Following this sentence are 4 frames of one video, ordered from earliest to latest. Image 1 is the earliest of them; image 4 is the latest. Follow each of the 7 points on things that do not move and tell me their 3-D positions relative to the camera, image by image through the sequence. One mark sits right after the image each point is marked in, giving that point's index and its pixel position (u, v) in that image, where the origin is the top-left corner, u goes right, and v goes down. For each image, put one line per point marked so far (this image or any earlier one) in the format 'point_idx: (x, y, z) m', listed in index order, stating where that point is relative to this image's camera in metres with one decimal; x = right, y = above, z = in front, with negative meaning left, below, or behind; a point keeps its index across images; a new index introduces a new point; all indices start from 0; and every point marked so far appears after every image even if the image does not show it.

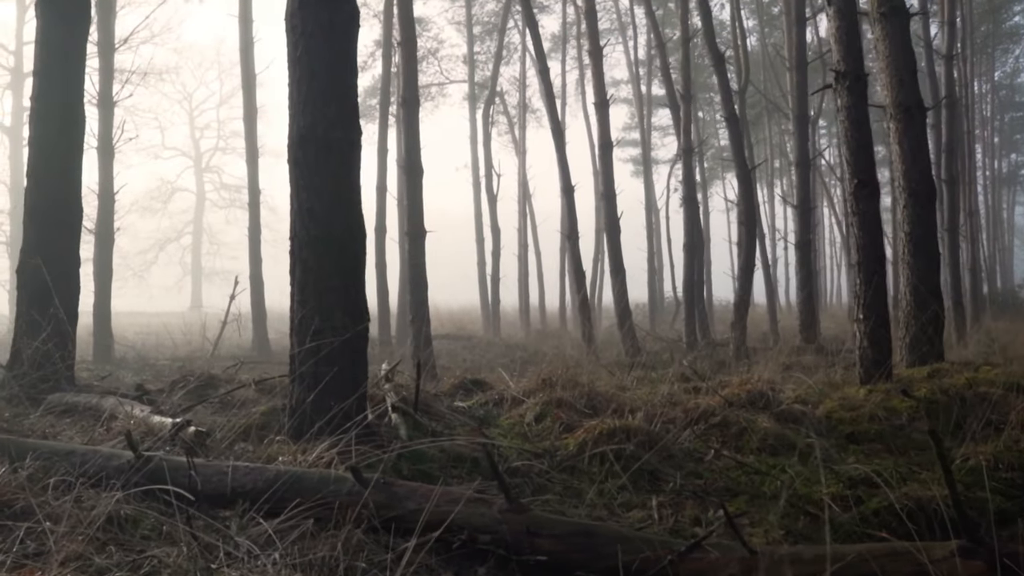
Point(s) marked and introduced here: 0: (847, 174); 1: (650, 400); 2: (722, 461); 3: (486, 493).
0: (+3.1, +1.0, +7.8) m
1: (+1.1, -0.9, +6.8) m
2: (+1.4, -1.1, +5.6) m
3: (-0.1, -1.0, +4.1) m
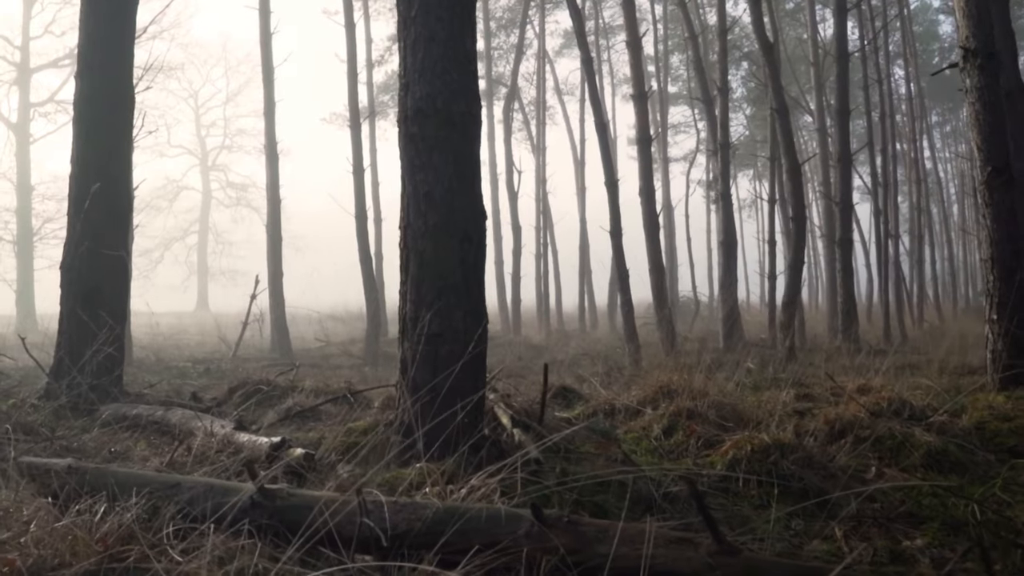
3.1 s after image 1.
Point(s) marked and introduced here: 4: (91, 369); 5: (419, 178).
0: (+3.8, +1.1, +7.1) m
1: (+1.9, -0.9, +6.1) m
2: (+2.2, -1.1, +4.9) m
3: (+0.7, -1.0, +3.4) m
4: (-3.2, -0.6, +6.5) m
5: (-0.5, +0.6, +4.5) m
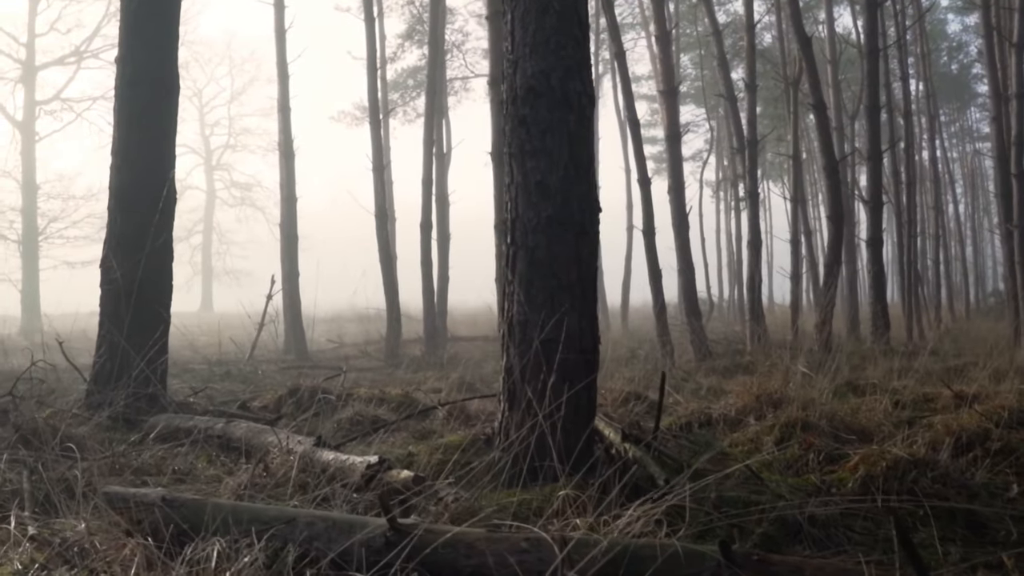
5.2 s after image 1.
0: (+4.4, +1.1, +6.6) m
1: (+2.4, -0.9, +5.6) m
2: (+2.7, -1.1, +4.4) m
3: (+1.2, -1.0, +2.9) m
4: (-2.7, -0.6, +6.0) m
5: (+0.1, +0.6, +4.0) m
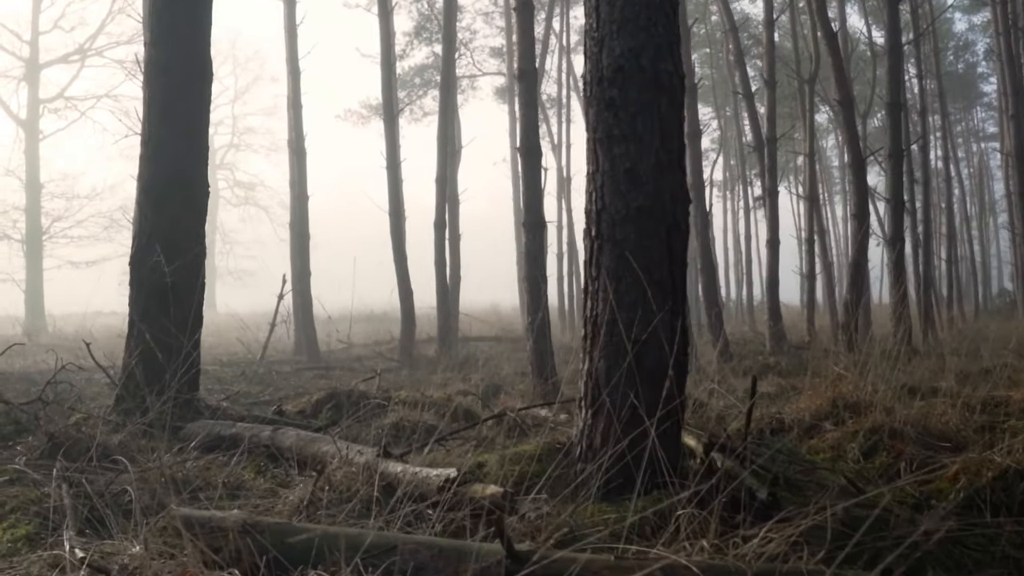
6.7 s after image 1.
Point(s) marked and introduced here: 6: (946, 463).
0: (+4.8, +1.1, +6.3) m
1: (+2.8, -0.9, +5.3) m
2: (+3.1, -1.1, +4.1) m
3: (+1.6, -1.0, +2.6) m
4: (-2.3, -0.6, +5.7) m
5: (+0.5, +0.6, +3.7) m
6: (+2.2, -0.9, +4.4) m
